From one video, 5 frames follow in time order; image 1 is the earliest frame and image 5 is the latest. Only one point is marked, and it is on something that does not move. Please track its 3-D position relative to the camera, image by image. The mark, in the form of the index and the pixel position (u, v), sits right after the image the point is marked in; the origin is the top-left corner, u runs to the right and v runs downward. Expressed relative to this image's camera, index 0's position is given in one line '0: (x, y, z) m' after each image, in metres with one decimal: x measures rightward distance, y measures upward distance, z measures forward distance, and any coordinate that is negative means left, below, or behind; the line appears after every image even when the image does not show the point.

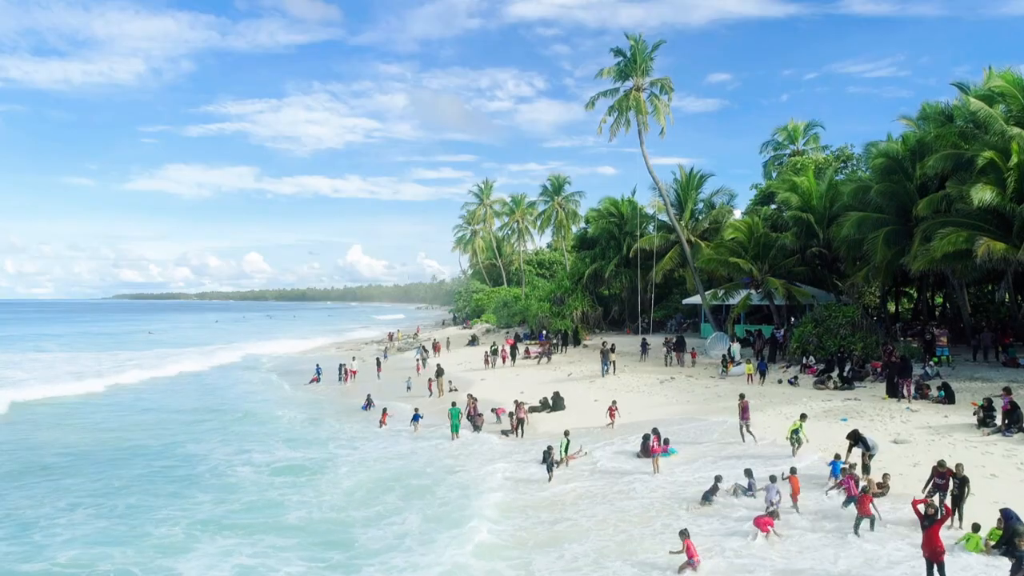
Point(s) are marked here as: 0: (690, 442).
0: (+4.9, -4.4, +18.4) m
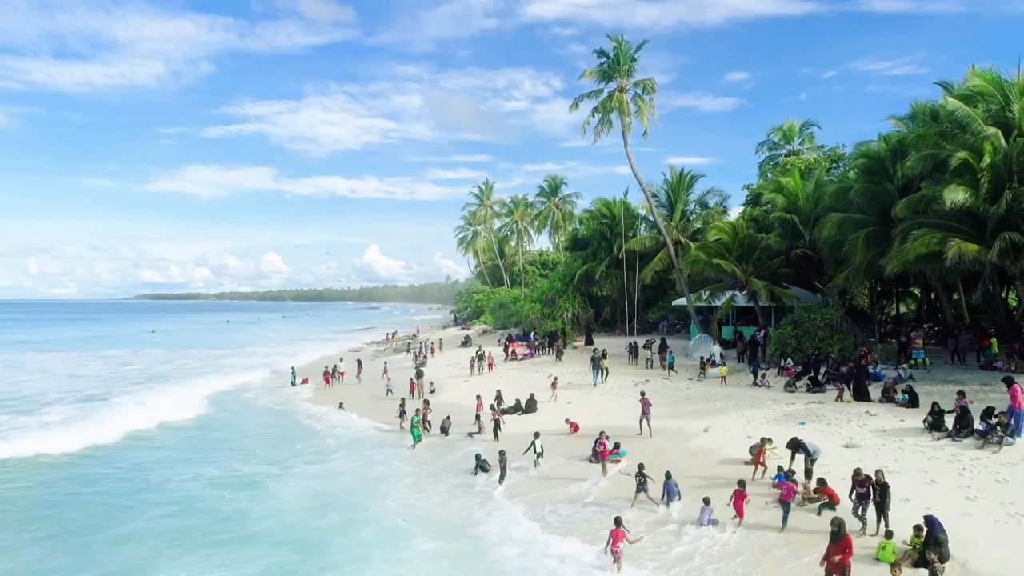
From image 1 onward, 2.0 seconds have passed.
0: (+3.7, -4.4, +18.2) m
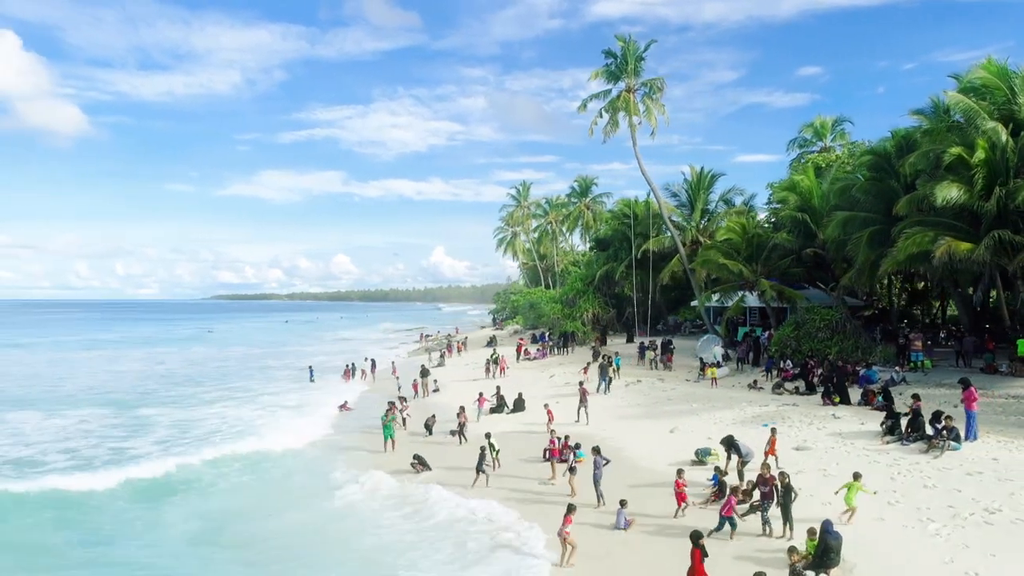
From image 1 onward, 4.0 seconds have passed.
0: (+2.7, -4.5, +18.4) m
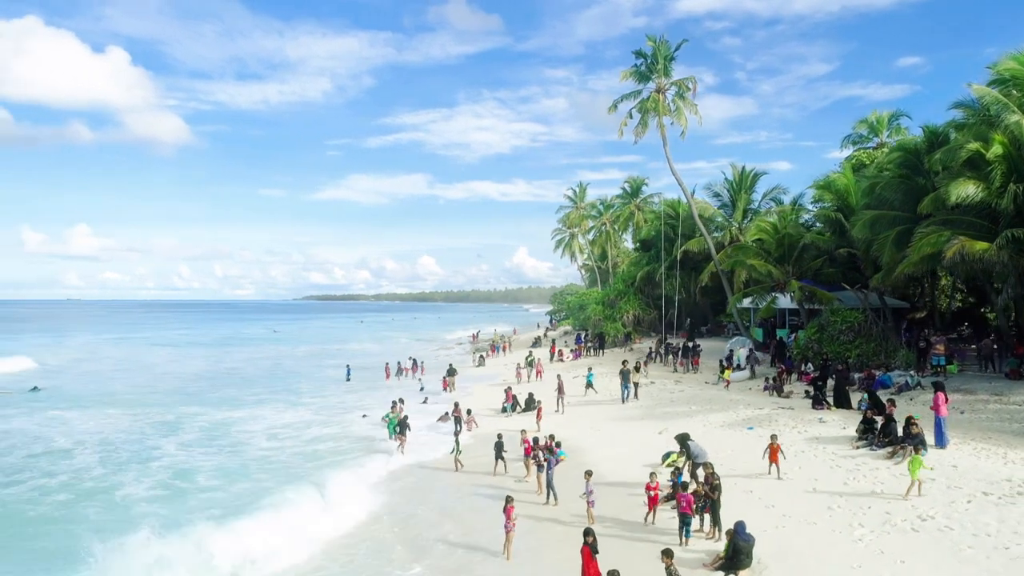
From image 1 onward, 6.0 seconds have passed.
0: (+2.4, -4.5, +18.7) m
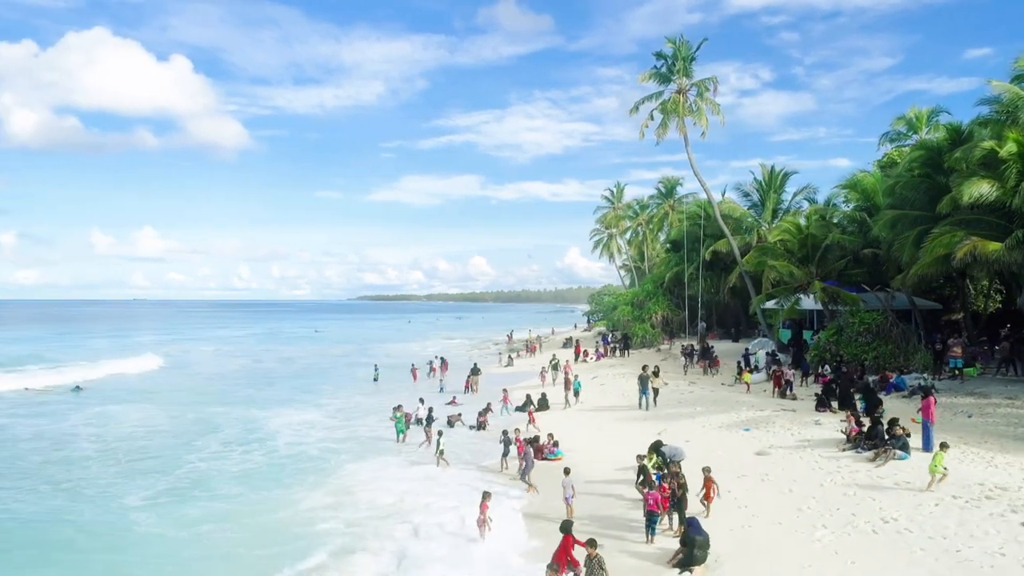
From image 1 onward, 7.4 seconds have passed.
0: (+2.4, -4.6, +19.1) m
